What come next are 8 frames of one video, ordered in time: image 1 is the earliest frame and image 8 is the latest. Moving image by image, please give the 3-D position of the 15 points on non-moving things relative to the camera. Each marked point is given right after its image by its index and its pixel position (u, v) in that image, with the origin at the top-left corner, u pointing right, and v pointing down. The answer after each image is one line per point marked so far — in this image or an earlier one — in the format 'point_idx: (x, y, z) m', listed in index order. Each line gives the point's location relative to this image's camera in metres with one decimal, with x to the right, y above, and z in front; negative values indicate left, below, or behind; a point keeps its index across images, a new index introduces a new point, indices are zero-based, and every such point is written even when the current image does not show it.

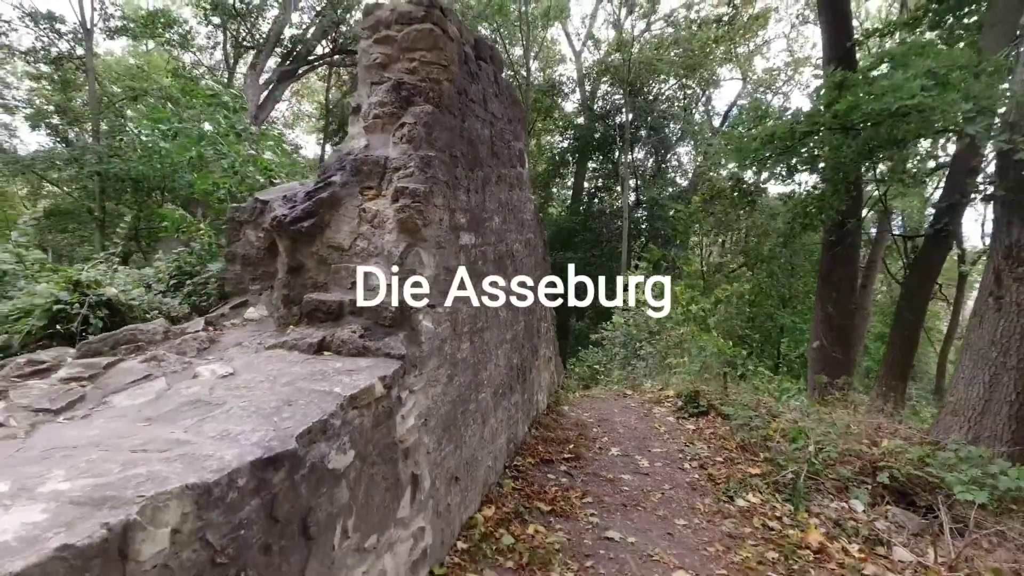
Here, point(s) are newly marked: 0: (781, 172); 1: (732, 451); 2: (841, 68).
0: (+3.3, +1.3, +6.8) m
1: (+1.8, -1.3, +4.8) m
2: (+4.5, +3.0, +7.7) m
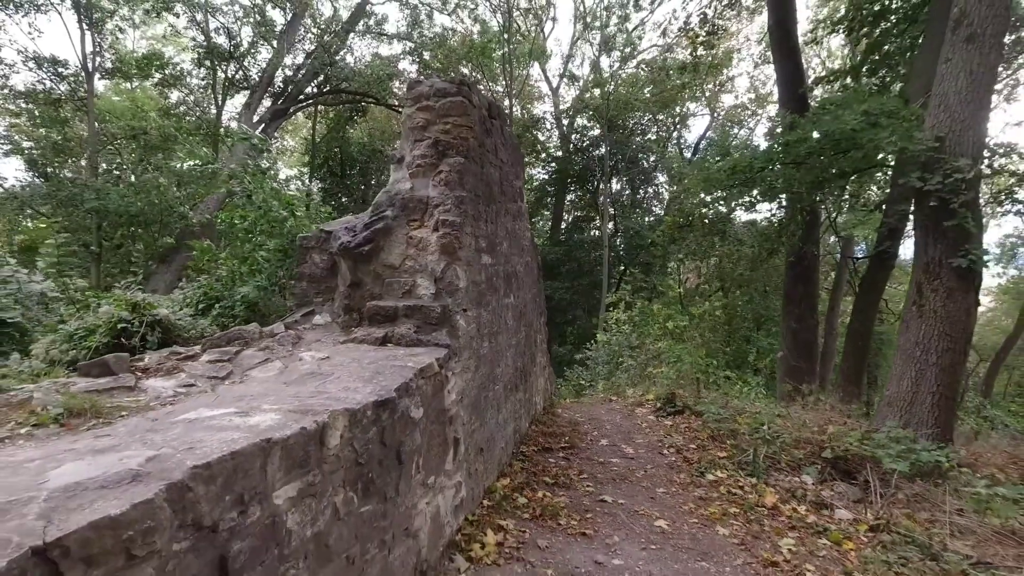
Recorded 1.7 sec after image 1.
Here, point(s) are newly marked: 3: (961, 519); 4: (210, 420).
0: (+3.2, +1.1, +7.8) m
1: (+1.9, -1.5, +5.6) m
2: (+4.4, +2.7, +8.8) m
3: (+3.3, -1.7, +4.2) m
4: (-0.9, -0.4, +1.8) m
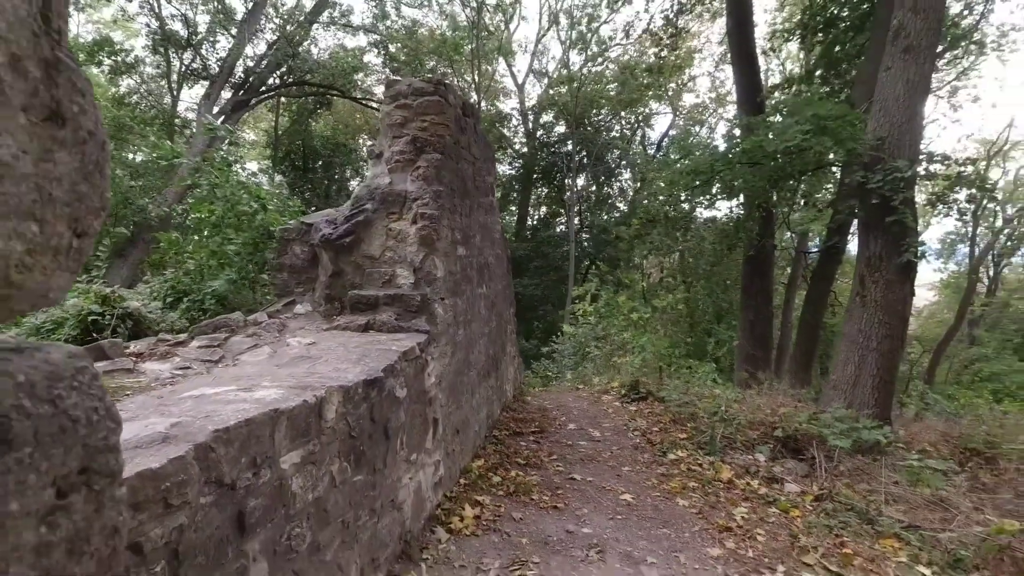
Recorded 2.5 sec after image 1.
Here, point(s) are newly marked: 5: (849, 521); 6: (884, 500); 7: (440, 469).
0: (+2.8, +1.2, +8.2) m
1: (+1.6, -1.4, +5.9) m
2: (+3.9, +2.9, +9.2) m
3: (+3.1, -1.6, +4.6) m
4: (-1.0, -0.4, +1.9) m
5: (+2.3, -1.6, +4.0) m
6: (+2.9, -1.6, +4.4) m
7: (-0.4, -1.1, +3.4) m
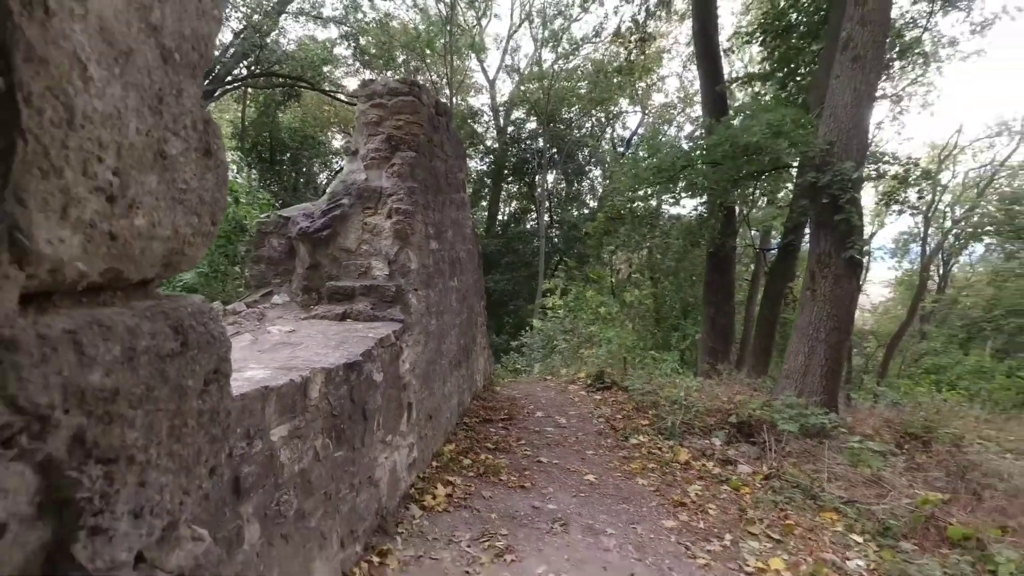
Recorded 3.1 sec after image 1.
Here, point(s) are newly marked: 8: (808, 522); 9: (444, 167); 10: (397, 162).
0: (+2.4, +1.3, +8.5) m
1: (+1.3, -1.3, +6.2) m
2: (+3.4, +2.9, +9.6) m
3: (+2.8, -1.6, +5.0) m
4: (-1.1, -0.3, +2.1) m
5: (+2.1, -1.6, +4.3) m
6: (+2.6, -1.6, +4.8) m
7: (-0.6, -1.0, +3.6) m
8: (+2.0, -1.6, +3.9) m
9: (-0.6, +1.0, +4.7) m
10: (-0.8, +0.8, +3.8) m
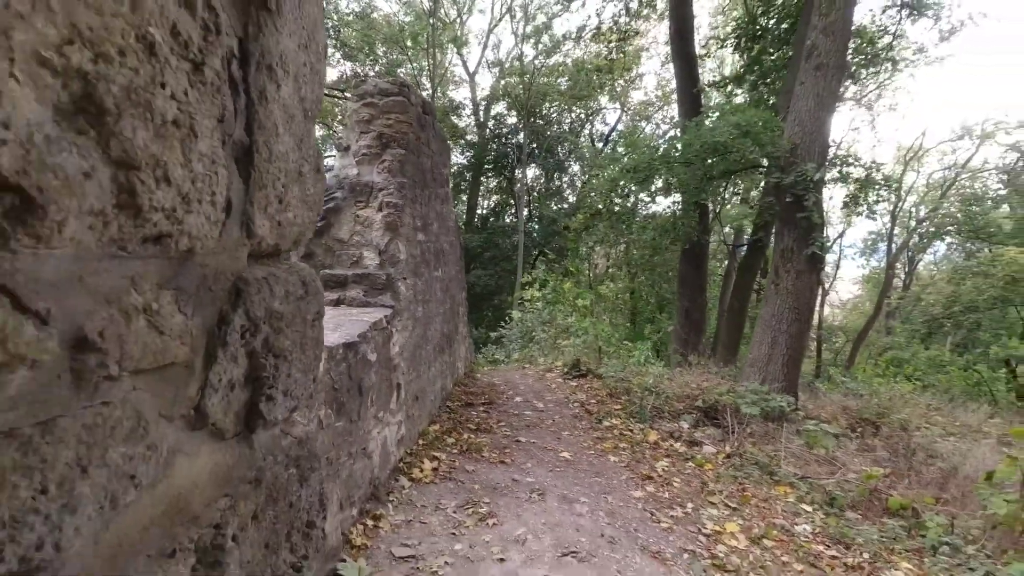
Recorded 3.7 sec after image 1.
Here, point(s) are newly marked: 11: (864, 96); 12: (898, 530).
0: (+2.1, +1.4, +8.9) m
1: (+1.0, -1.2, +6.5) m
2: (+3.1, +3.0, +10.0) m
3: (+2.7, -1.5, +5.4) m
4: (-1.2, -0.3, +2.3) m
5: (+2.0, -1.5, +4.7) m
6: (+2.5, -1.5, +5.2) m
7: (-0.7, -0.9, +3.8) m
8: (+1.9, -1.5, +4.3) m
9: (-0.7, +1.1, +5.0) m
10: (-0.9, +0.9, +4.1) m
11: (+6.7, +3.7, +11.0) m
12: (+2.7, -1.7, +4.0) m
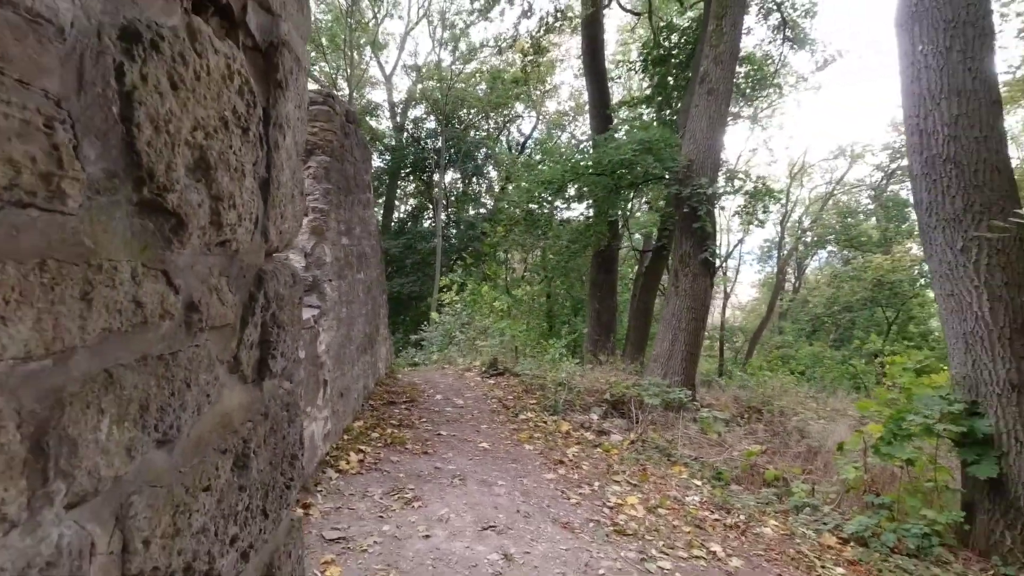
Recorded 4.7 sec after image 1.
0: (+0.8, +1.4, +9.4) m
1: (+0.1, -1.3, +6.9) m
2: (+1.6, +3.0, +10.7) m
3: (+1.9, -1.5, +6.0) m
4: (-1.5, -0.3, +2.5) m
5: (+1.3, -1.5, +5.2) m
6: (+1.7, -1.5, +5.8) m
7: (-1.3, -1.0, +4.0) m
8: (+1.2, -1.5, +4.8) m
9: (-1.4, +1.1, +5.1) m
10: (-1.5, +0.9, +4.2) m
11: (+5.1, +3.6, +12.1) m
12: (+2.1, -1.7, +4.6) m
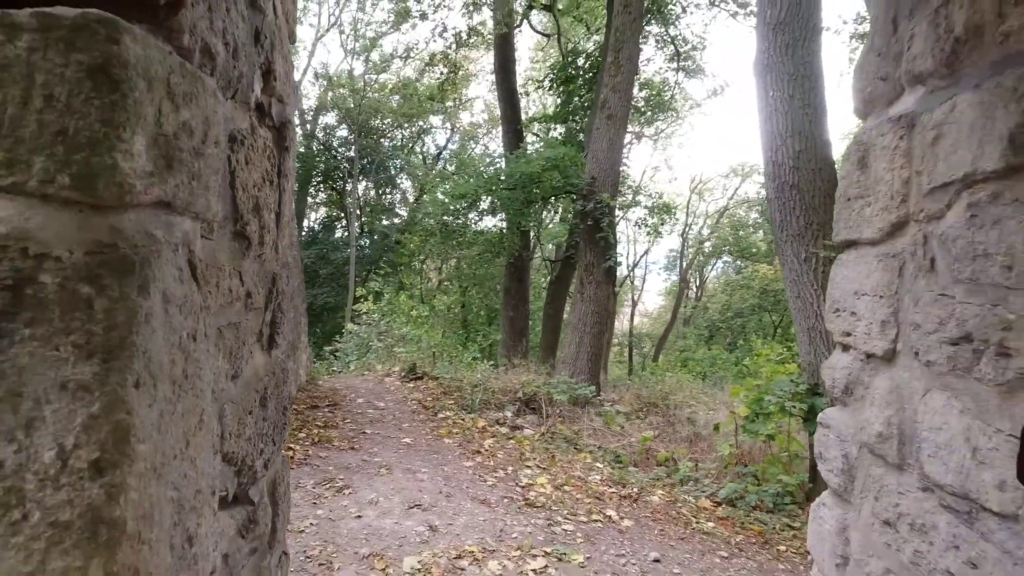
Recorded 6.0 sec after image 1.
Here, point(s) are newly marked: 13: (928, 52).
0: (-0.7, +1.2, +9.9) m
1: (-0.9, -1.4, +7.3) m
2: (0.0, +2.8, +11.3) m
3: (+0.9, -1.6, +6.7) m
4: (-1.9, -0.3, +2.7) m
5: (+0.5, -1.6, +5.8) m
6: (+0.8, -1.6, +6.4) m
7: (-1.9, -1.0, +4.2) m
8: (+0.5, -1.6, +5.4) m
9: (-2.2, +1.0, +5.4) m
10: (-2.1, +0.8, +4.5) m
11: (+3.2, +3.5, +13.3) m
12: (+1.4, -1.7, +5.3) m
13: (+0.8, +0.5, +1.1) m
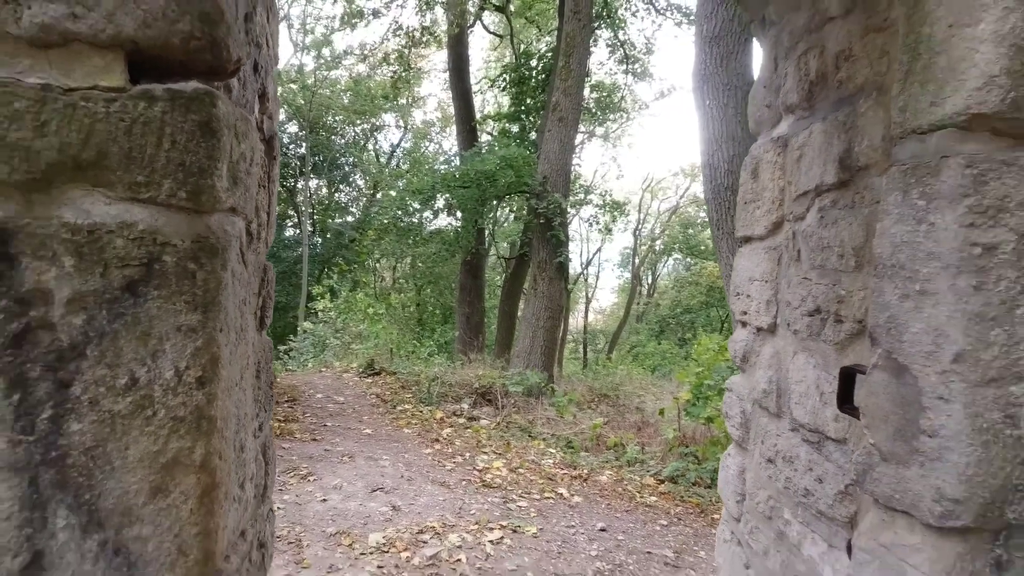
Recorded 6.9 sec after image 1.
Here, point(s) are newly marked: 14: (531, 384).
0: (-1.4, +1.3, +10.1) m
1: (-1.5, -1.3, +7.5) m
2: (-0.9, +2.9, +11.5) m
3: (+0.4, -1.5, +7.0) m
4: (-2.1, -0.3, +2.8) m
5: (0.0, -1.5, +6.1) m
6: (+0.3, -1.6, +6.7) m
7: (-2.2, -1.0, +4.3) m
8: (+0.1, -1.6, +5.7) m
9: (-2.6, +1.0, +5.4) m
10: (-2.5, +0.9, +4.6) m
11: (+2.1, +3.6, +13.7) m
12: (+1.0, -1.7, +5.7) m
13: (+0.7, +0.5, +1.5) m
14: (+0.2, -1.3, +7.6) m
